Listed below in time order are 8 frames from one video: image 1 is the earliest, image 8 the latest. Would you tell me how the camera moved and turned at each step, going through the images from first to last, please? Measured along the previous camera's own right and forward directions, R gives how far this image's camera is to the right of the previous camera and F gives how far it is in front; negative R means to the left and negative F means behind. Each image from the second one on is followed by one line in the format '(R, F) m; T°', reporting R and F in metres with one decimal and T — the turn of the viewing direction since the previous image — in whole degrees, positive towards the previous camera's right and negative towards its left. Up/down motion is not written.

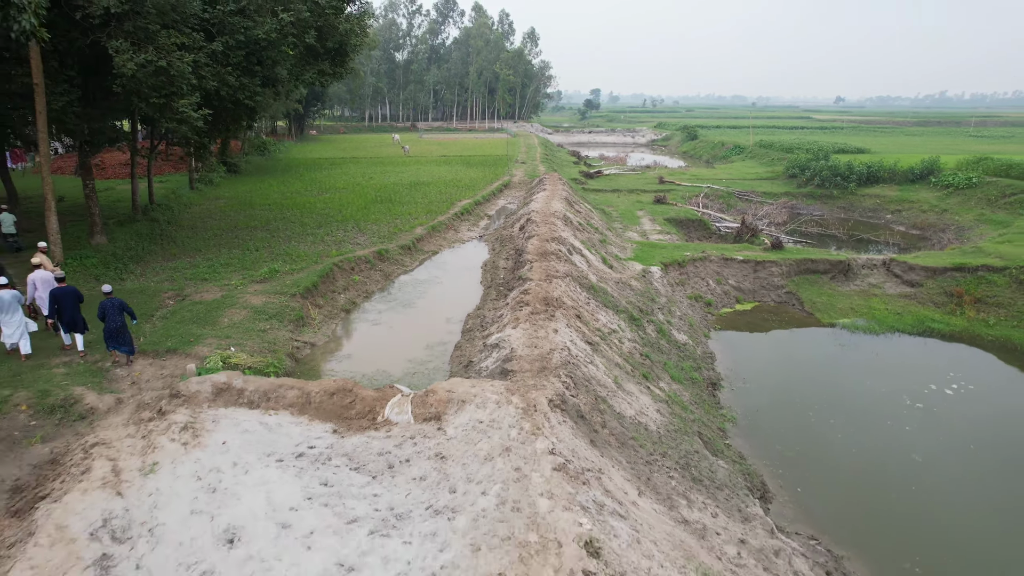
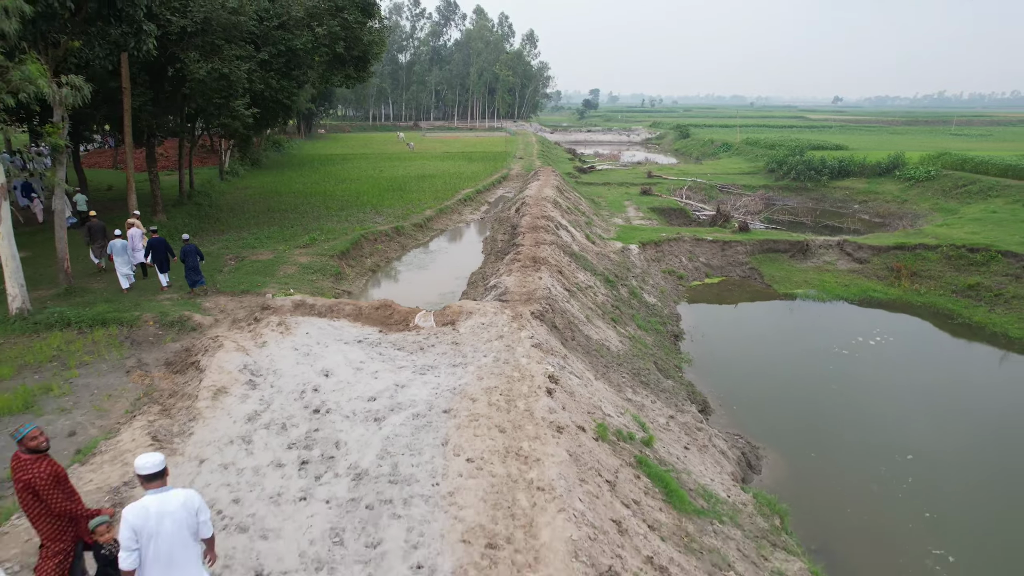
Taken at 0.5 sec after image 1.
(+0.1, -3.0) m; 0°
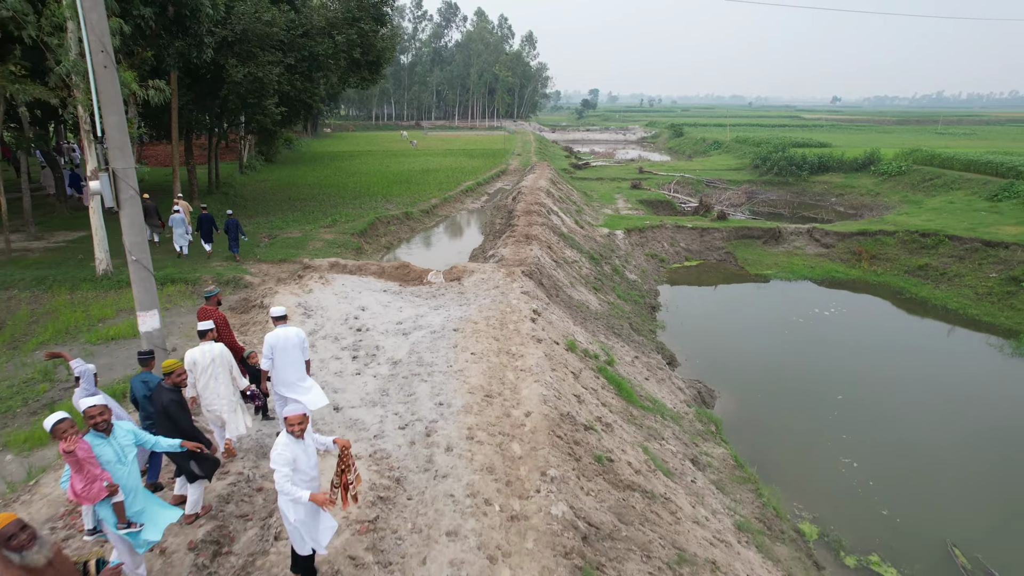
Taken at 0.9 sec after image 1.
(+0.1, -2.4) m; 0°
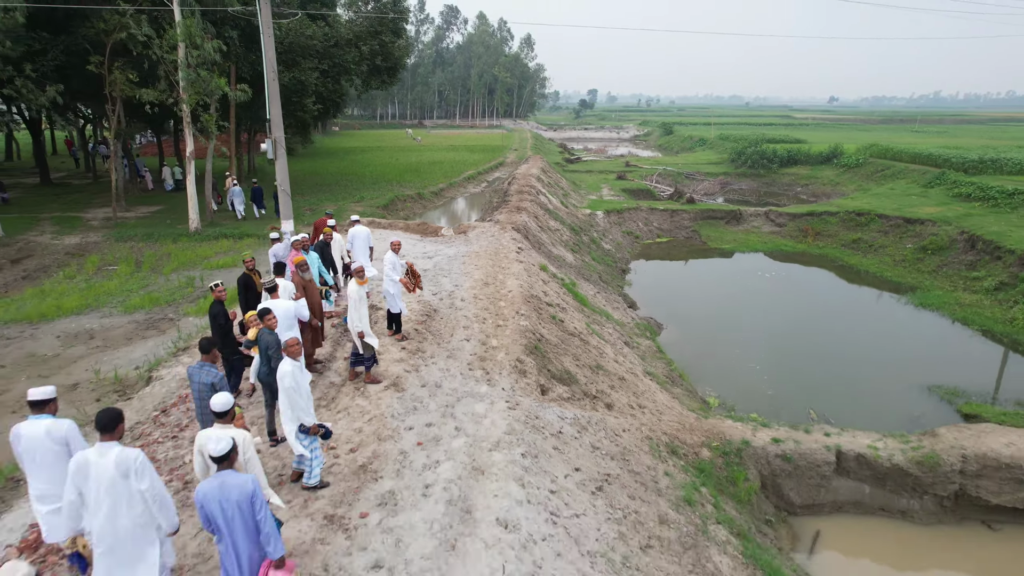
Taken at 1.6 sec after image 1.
(+0.2, -4.2) m; 0°
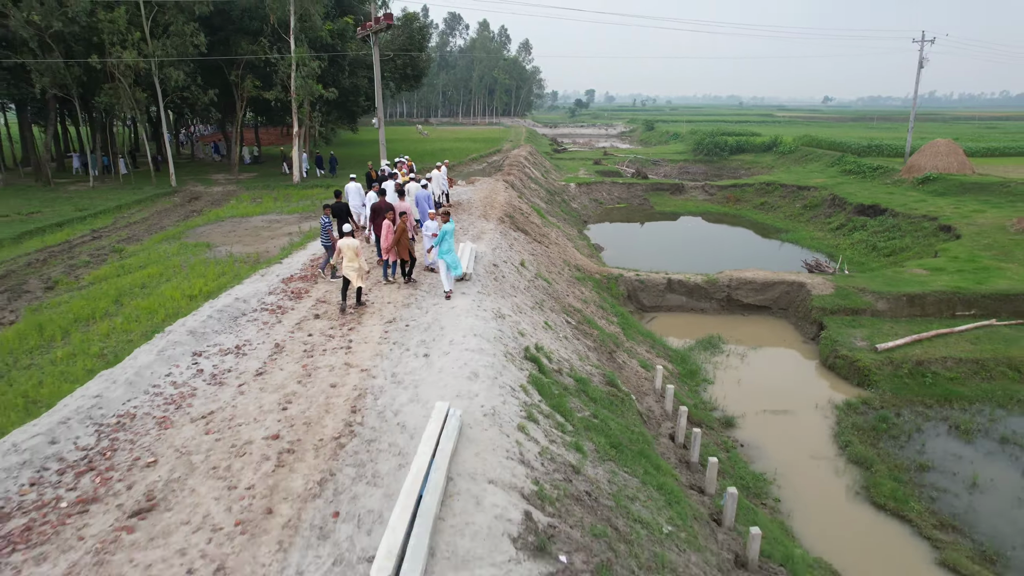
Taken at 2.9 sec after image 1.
(+0.5, -9.4) m; 0°
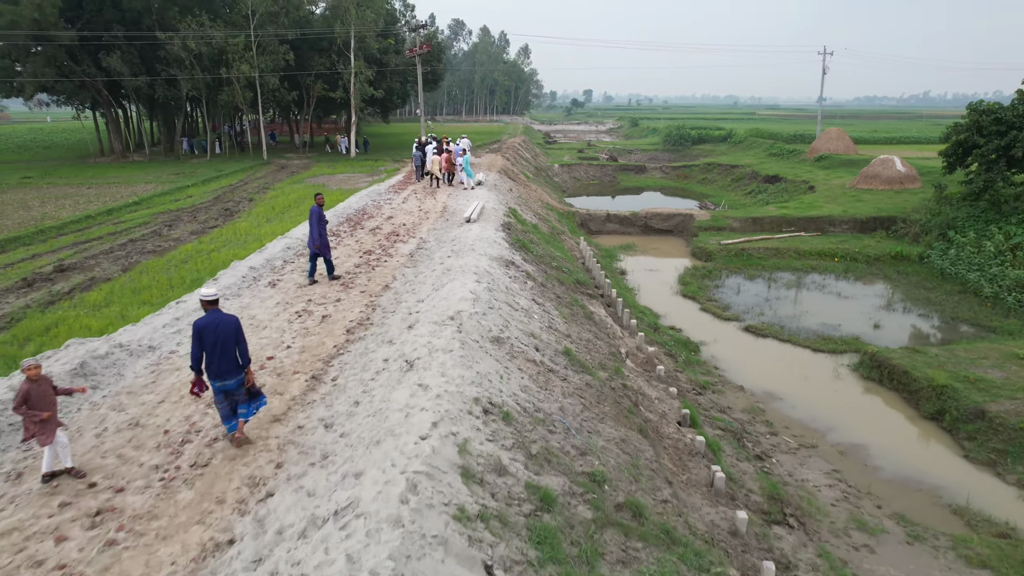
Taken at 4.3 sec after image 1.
(+0.3, -10.5) m; 0°
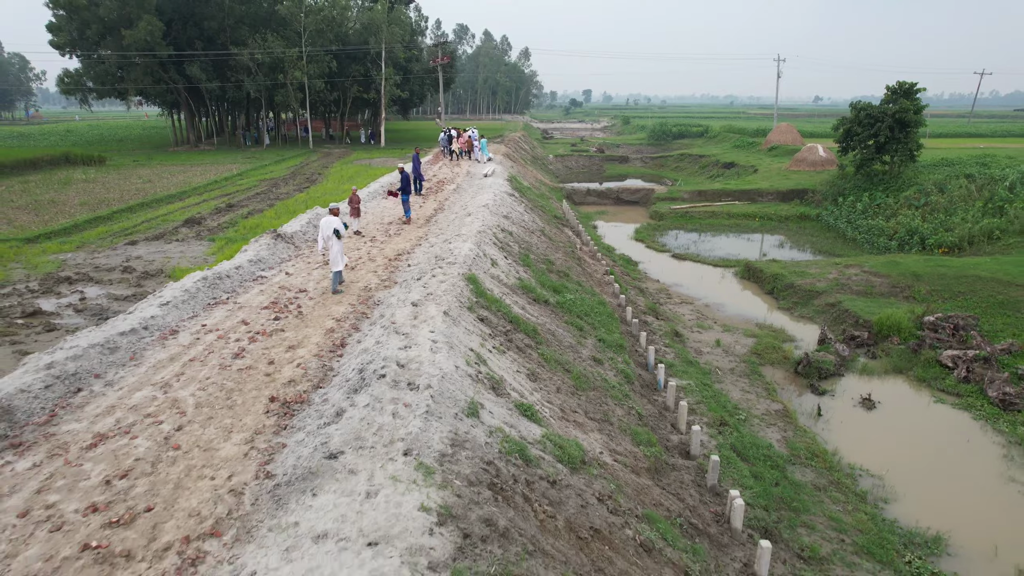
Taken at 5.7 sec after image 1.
(0.0, -8.3) m; 0°
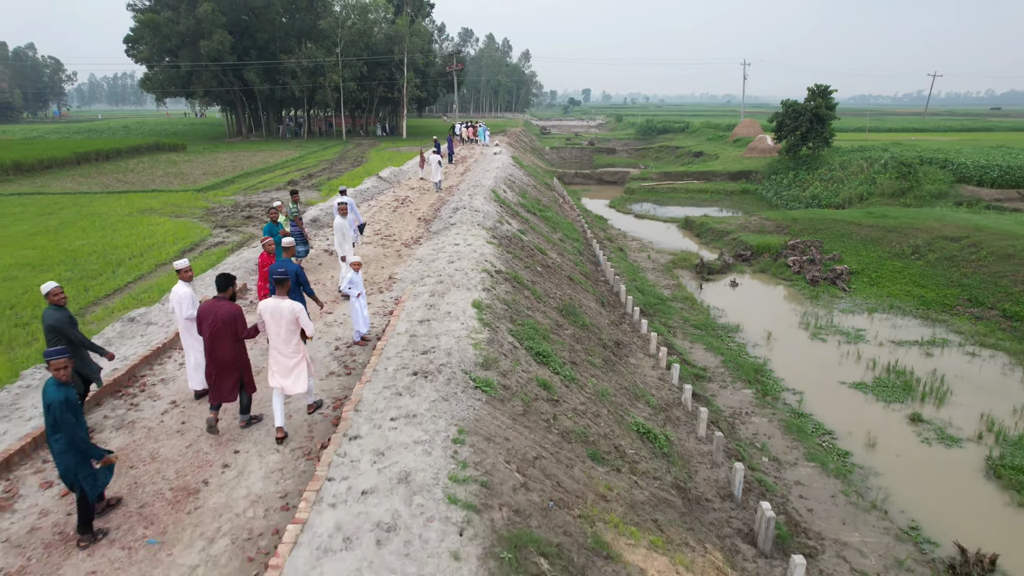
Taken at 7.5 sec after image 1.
(-0.1, -8.6) m; 0°
